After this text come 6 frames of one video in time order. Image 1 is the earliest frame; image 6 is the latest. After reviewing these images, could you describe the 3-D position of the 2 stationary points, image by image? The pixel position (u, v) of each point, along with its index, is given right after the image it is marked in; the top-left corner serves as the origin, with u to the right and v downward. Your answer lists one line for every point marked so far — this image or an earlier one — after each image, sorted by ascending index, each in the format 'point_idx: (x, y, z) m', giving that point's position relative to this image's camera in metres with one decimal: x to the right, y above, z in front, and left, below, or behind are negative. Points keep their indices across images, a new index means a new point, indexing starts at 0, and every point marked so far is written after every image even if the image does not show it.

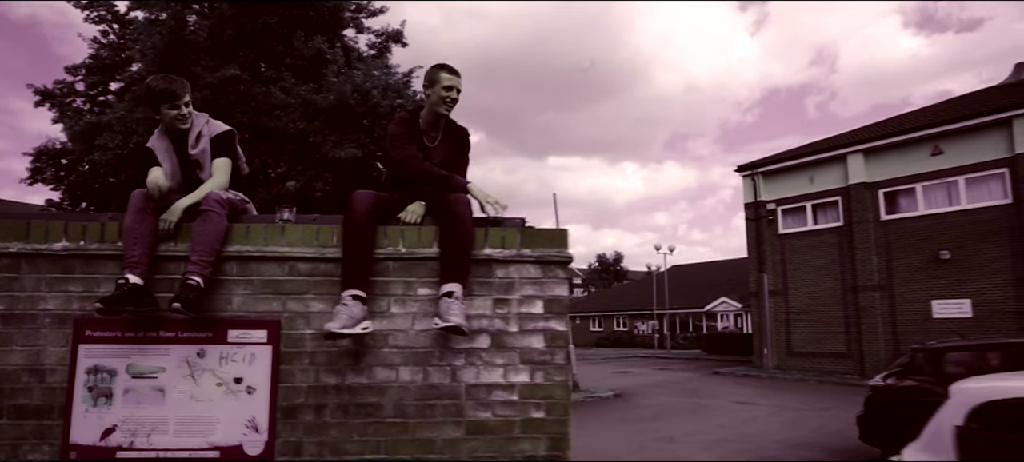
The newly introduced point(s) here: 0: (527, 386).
0: (+0.1, -0.7, +2.8) m
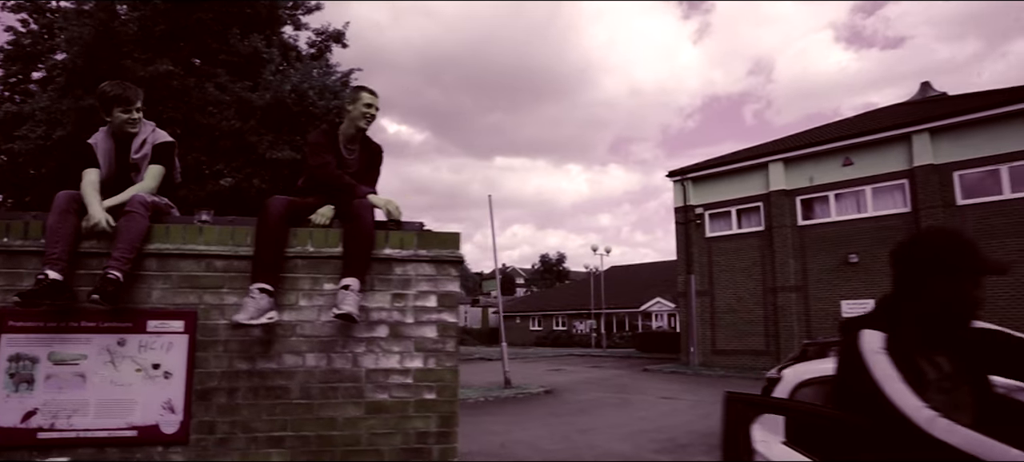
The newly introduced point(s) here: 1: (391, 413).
0: (-0.4, -0.7, +3.1) m
1: (-0.6, -0.9, +3.1) m
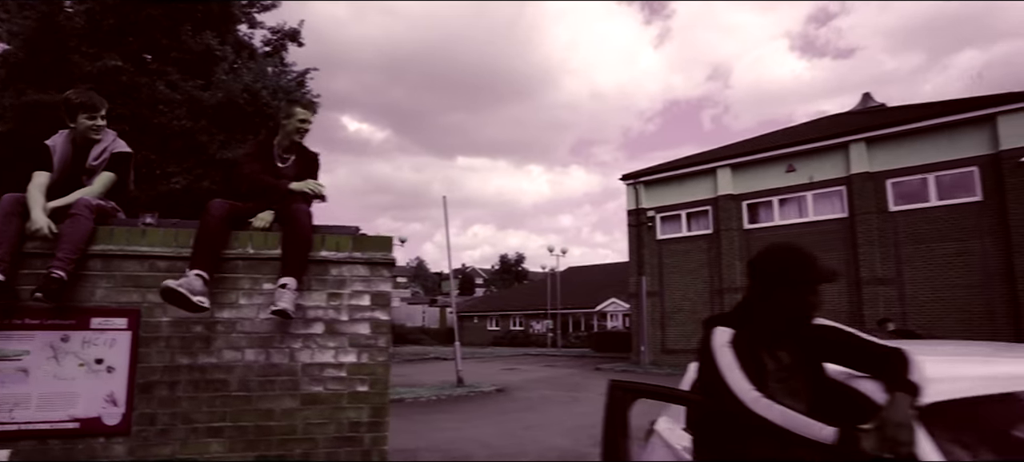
0: (-0.8, -0.7, +3.4) m
1: (-1.0, -0.9, +3.3) m
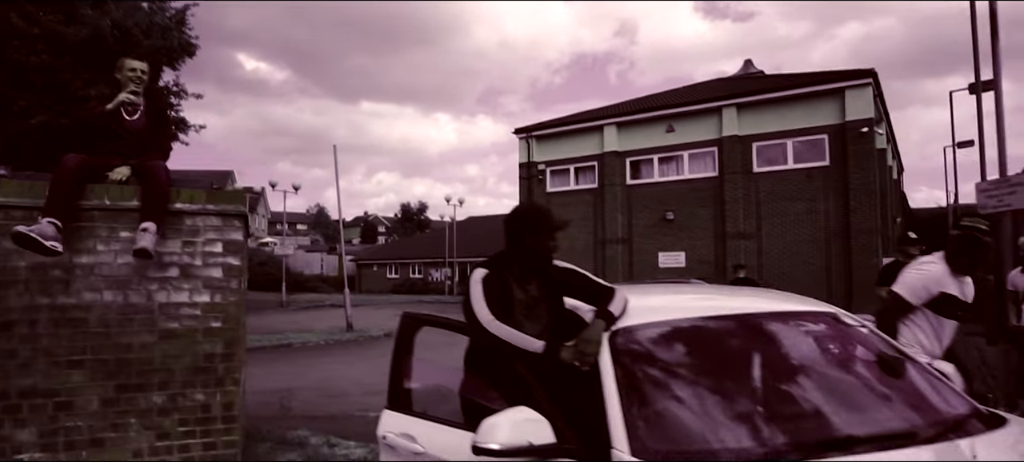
0: (-1.8, -0.4, +3.8) m
1: (-1.9, -0.6, +3.8) m
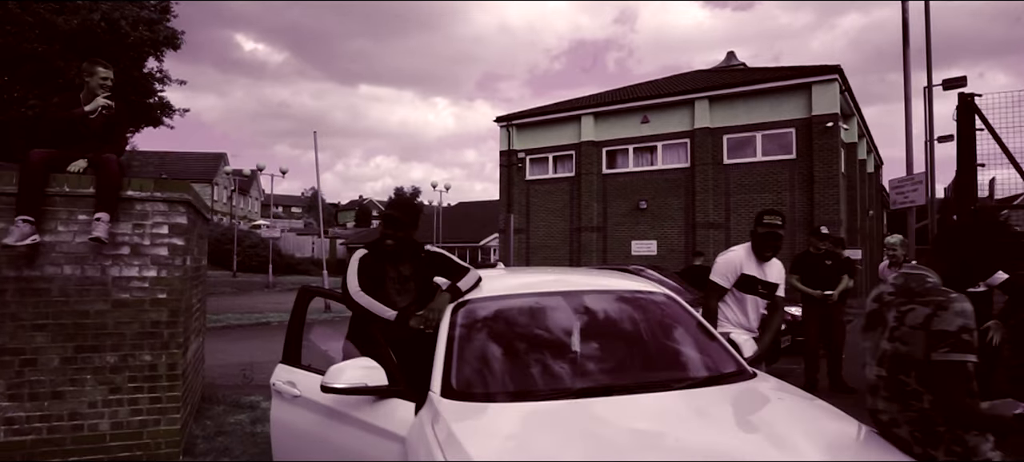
0: (-2.4, -0.3, +4.4) m
1: (-2.6, -0.5, +4.4) m
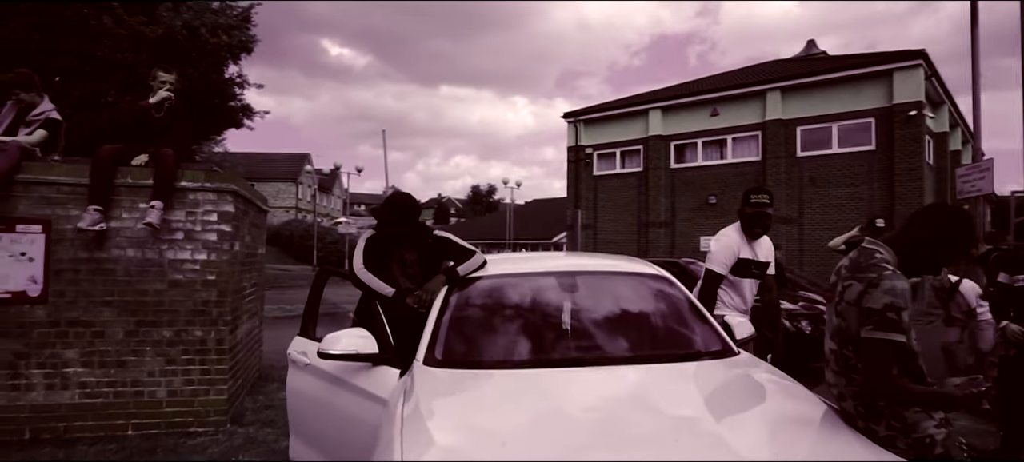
0: (-2.3, -0.2, +4.9) m
1: (-2.4, -0.4, +4.8) m
